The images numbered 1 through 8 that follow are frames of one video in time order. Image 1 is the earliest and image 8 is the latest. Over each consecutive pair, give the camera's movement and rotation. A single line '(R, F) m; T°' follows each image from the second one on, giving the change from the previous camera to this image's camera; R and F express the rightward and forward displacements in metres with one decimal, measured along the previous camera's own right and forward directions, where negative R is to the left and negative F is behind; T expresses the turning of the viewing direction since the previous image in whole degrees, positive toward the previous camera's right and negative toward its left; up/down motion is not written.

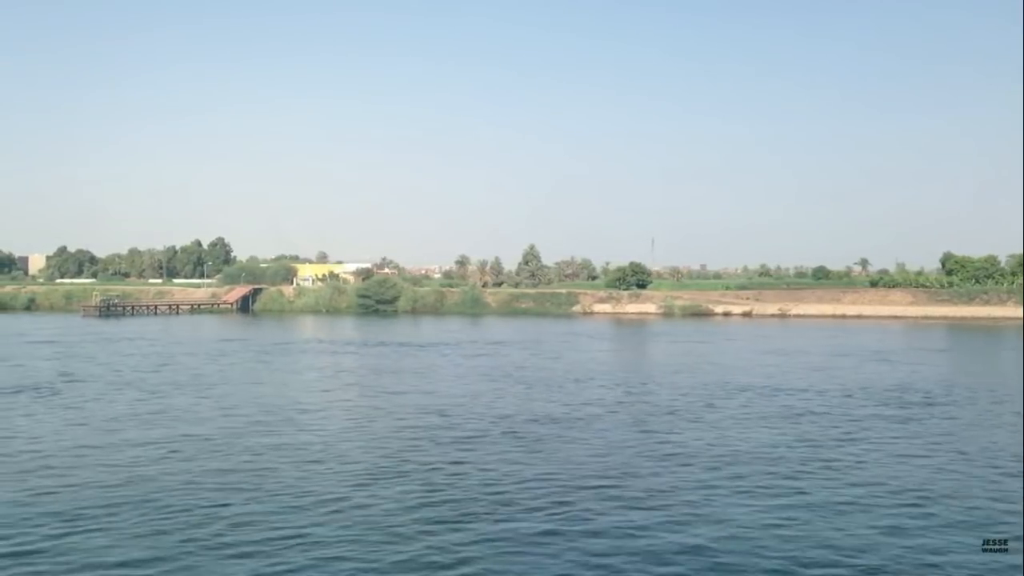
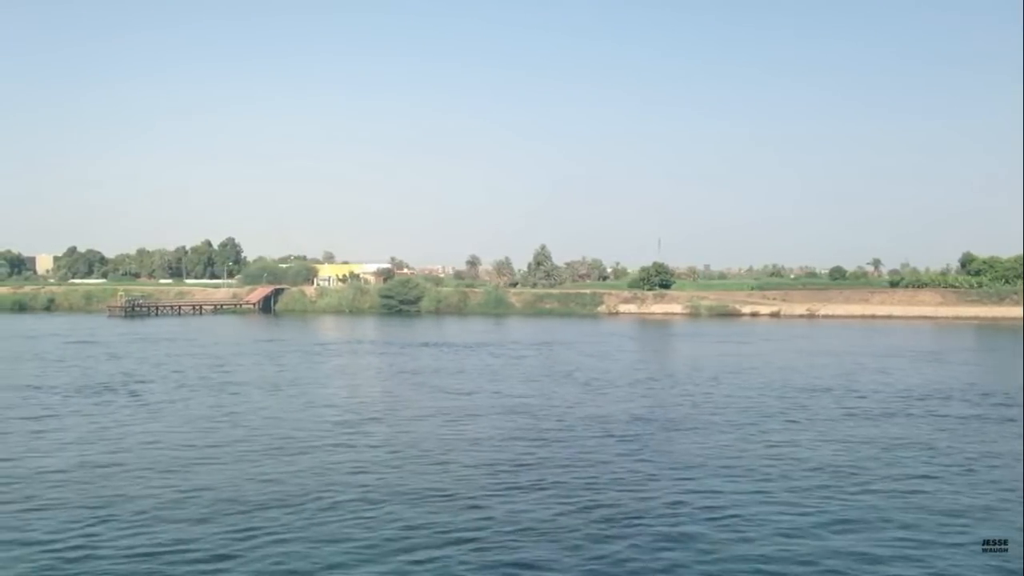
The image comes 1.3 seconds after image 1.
(-2.0, +0.2) m; 0°
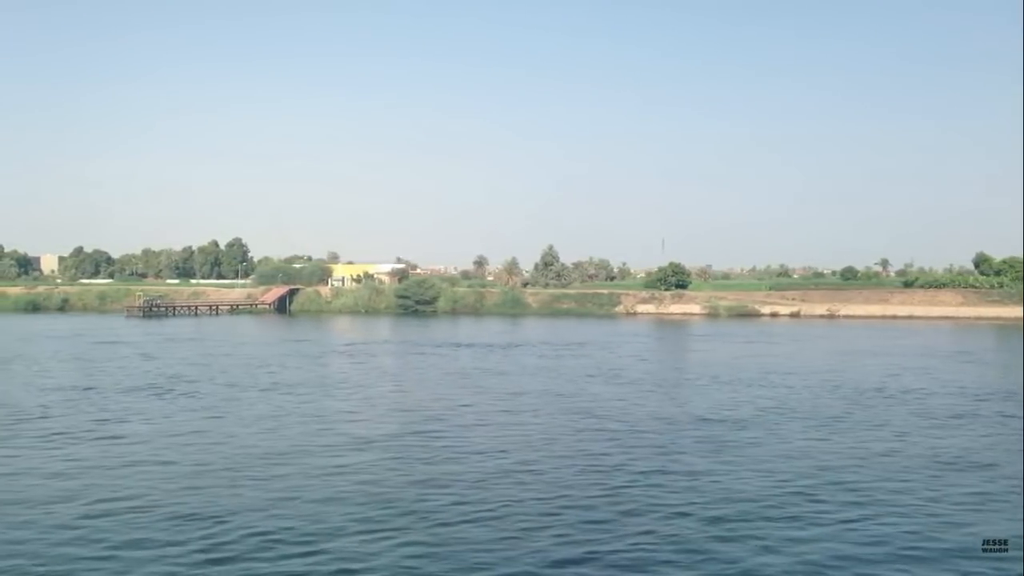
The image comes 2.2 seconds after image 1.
(-1.4, +0.2) m; 0°
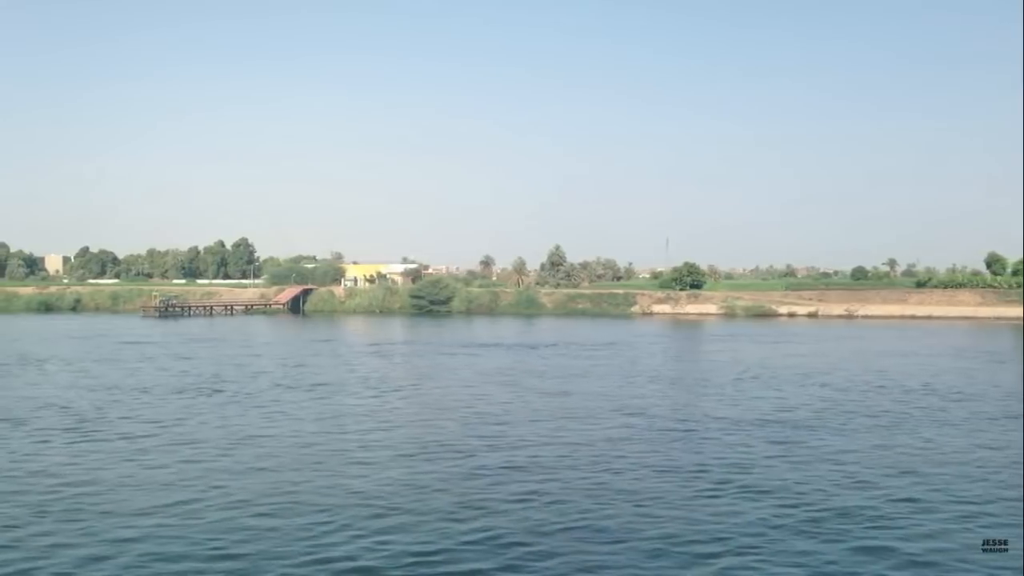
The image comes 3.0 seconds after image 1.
(-1.3, +0.1) m; 0°
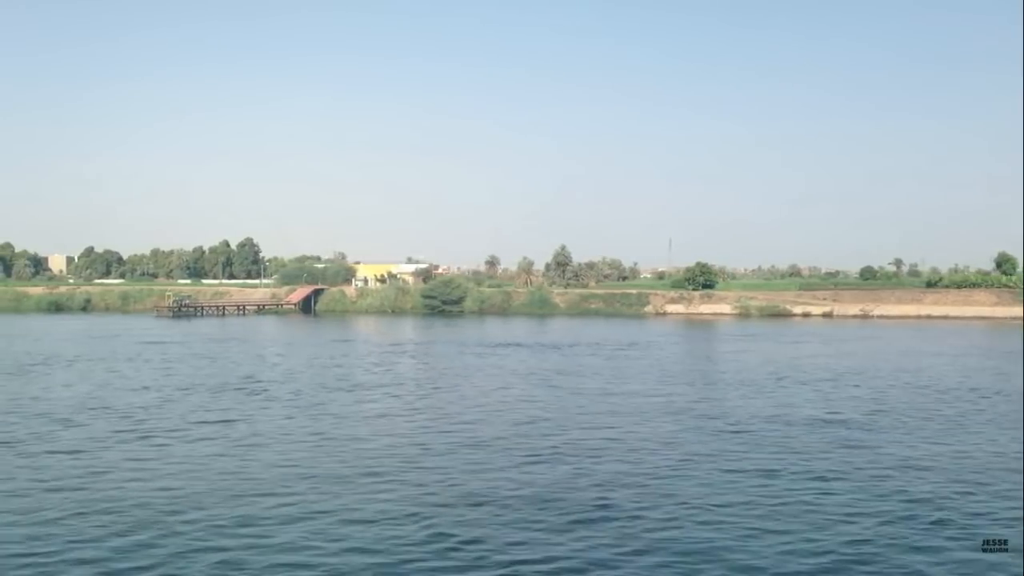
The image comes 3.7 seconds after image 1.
(-1.1, +0.2) m; 0°
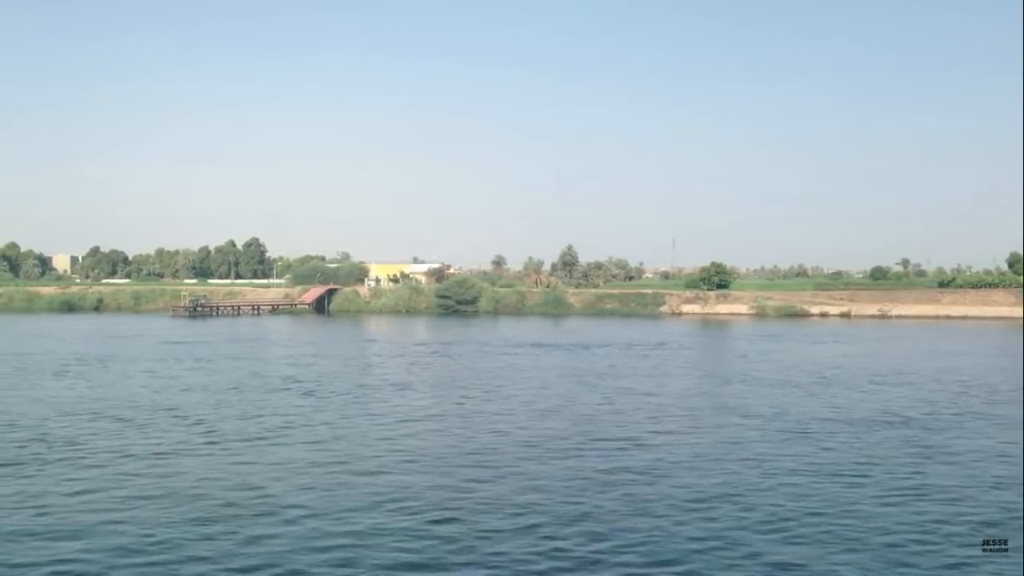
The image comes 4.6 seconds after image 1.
(-1.3, +0.2) m; 0°
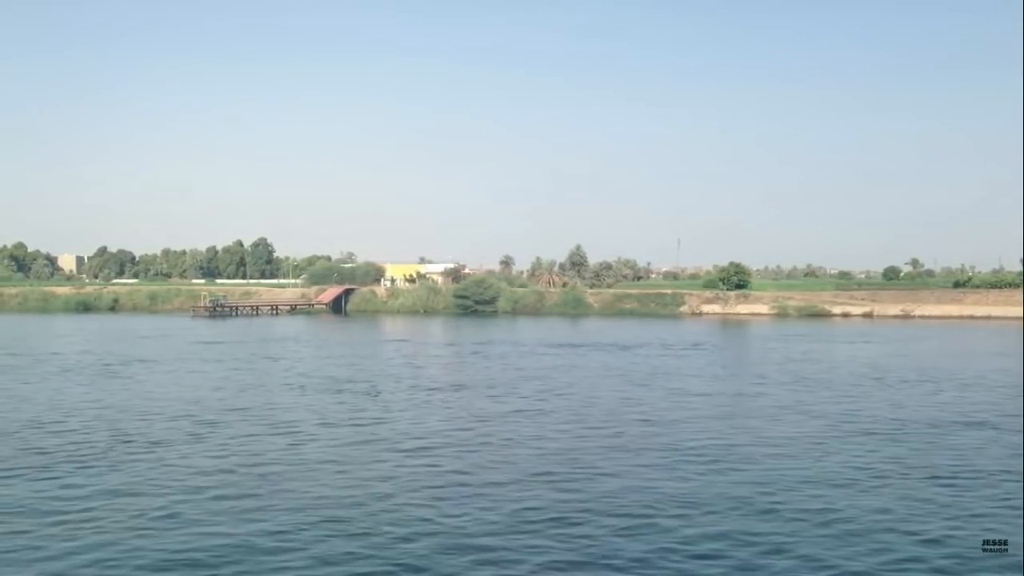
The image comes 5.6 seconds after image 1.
(-1.6, +0.2) m; 0°
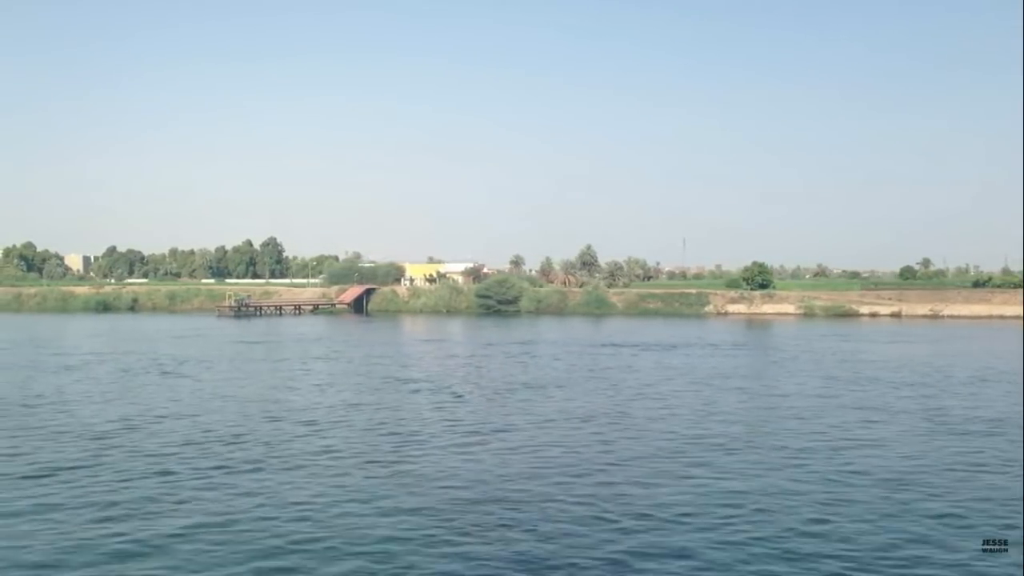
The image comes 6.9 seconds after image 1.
(-2.0, +0.3) m; 0°
